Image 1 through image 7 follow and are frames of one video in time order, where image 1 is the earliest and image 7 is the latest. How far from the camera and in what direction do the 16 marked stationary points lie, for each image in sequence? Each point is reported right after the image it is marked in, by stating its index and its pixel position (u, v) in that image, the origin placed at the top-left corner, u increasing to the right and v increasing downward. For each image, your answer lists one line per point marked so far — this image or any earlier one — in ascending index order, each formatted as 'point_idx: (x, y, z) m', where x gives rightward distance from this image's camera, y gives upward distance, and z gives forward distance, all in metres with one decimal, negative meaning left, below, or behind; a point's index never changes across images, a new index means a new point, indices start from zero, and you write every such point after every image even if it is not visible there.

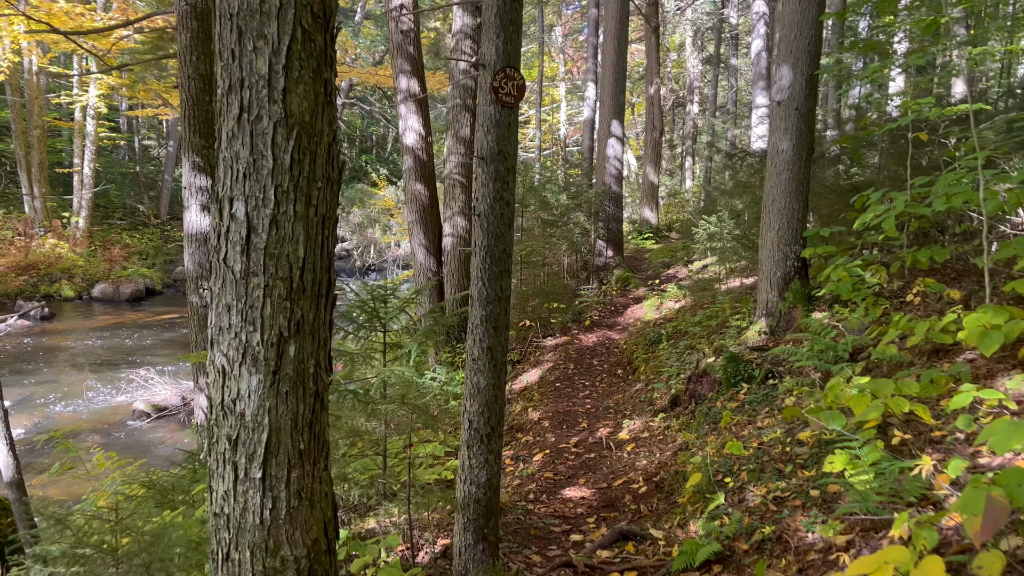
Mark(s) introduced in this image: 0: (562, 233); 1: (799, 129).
0: (+0.7, +0.8, +11.5) m
1: (+2.0, +1.1, +5.6) m
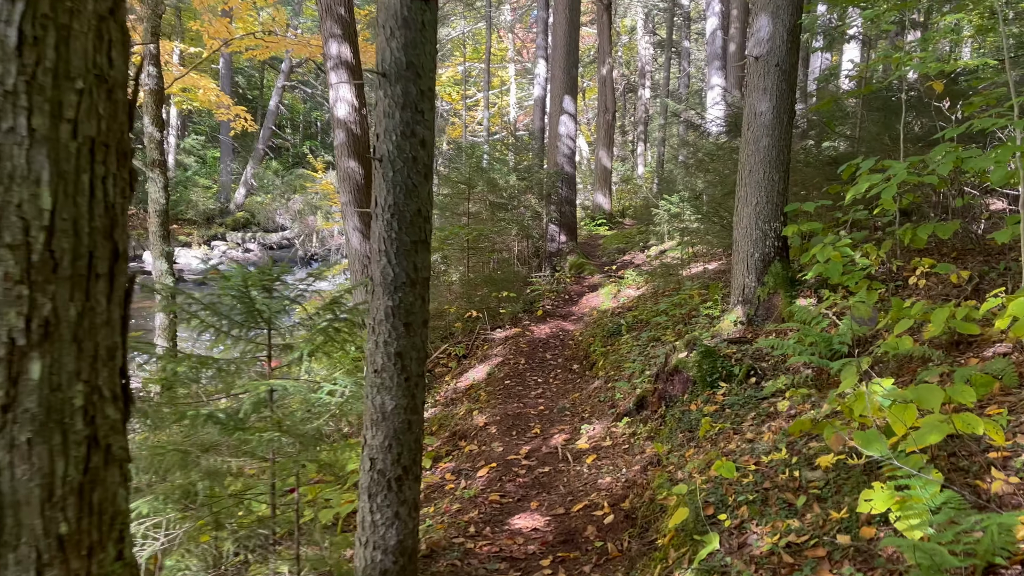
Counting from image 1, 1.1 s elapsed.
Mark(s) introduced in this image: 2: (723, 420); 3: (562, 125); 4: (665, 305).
0: (0.0, +1.0, +10.7) m
1: (+1.6, +1.2, +4.9) m
2: (+1.0, -0.7, +3.9) m
3: (+0.8, +2.5, +11.8) m
4: (+1.4, -0.1, +7.0) m
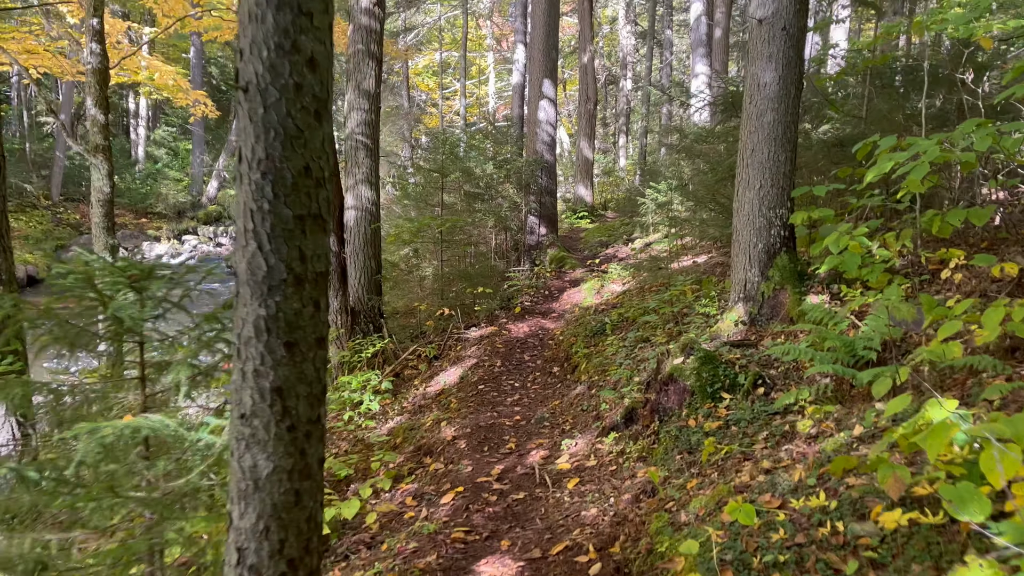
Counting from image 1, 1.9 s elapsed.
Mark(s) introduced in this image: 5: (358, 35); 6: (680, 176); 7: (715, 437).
0: (-0.3, +1.0, +10.0) m
1: (+1.5, +1.3, +4.3) m
2: (+0.9, -0.6, +3.3) m
3: (+0.4, +2.5, +11.2) m
4: (+1.2, -0.1, +6.4) m
5: (-1.5, +2.5, +7.9) m
6: (+1.7, +1.1, +8.1) m
7: (+0.9, -0.6, +3.4) m
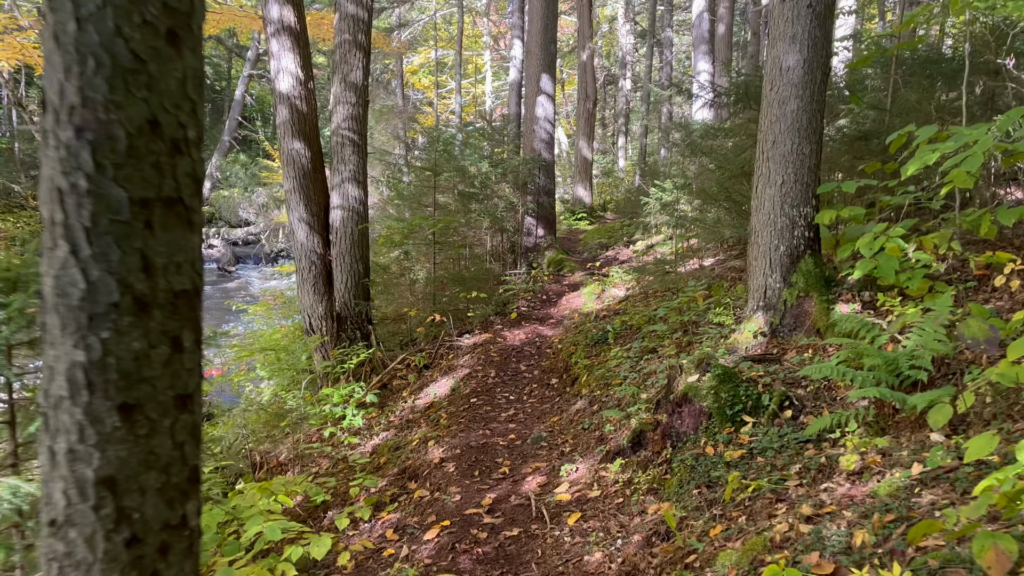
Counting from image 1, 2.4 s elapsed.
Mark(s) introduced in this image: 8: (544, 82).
0: (-0.4, +1.0, +9.6) m
1: (+1.4, +1.2, +3.8) m
2: (+0.9, -0.7, +2.8) m
3: (+0.4, +2.5, +10.7) m
4: (+1.1, -0.1, +6.0) m
5: (-1.6, +2.5, +7.4) m
6: (+1.7, +1.1, +7.6) m
7: (+0.8, -0.7, +2.9) m
8: (+0.4, +2.8, +10.7) m
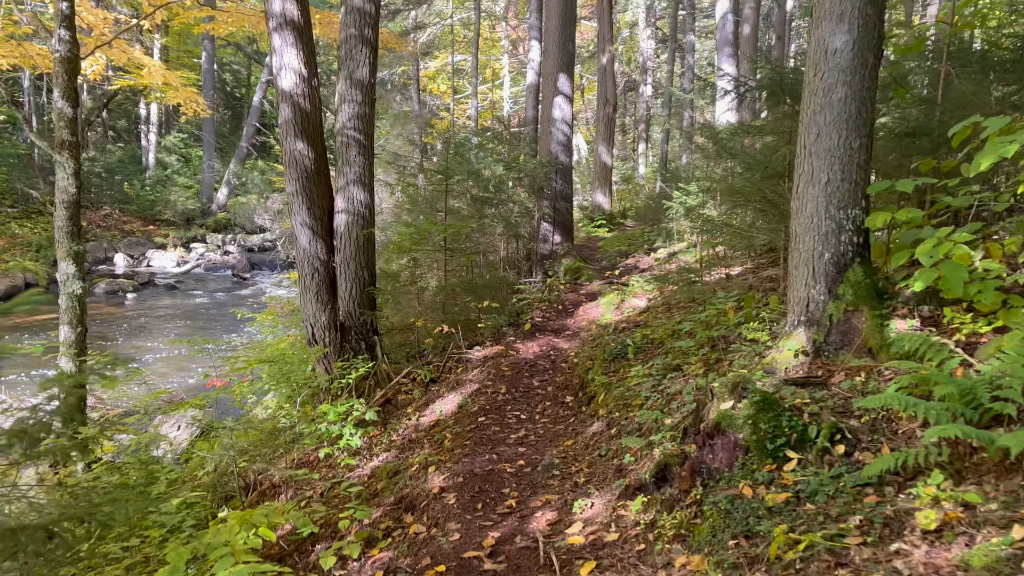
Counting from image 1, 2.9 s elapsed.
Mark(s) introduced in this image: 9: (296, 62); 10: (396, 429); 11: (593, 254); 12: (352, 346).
0: (-0.2, +0.9, +9.1) m
1: (+1.5, +1.2, +3.4) m
2: (+0.9, -0.7, +2.4) m
3: (+0.6, +2.3, +10.3) m
4: (+1.2, -0.2, +5.5) m
5: (-1.4, +2.4, +7.0) m
6: (+1.8, +1.0, +7.1) m
7: (+0.8, -0.7, +2.5) m
8: (+0.6, +2.7, +10.3) m
9: (-1.9, +2.0, +7.0) m
10: (-0.9, -1.0, +5.8) m
11: (+1.3, +0.6, +12.8) m
12: (-1.5, -0.5, +7.3) m
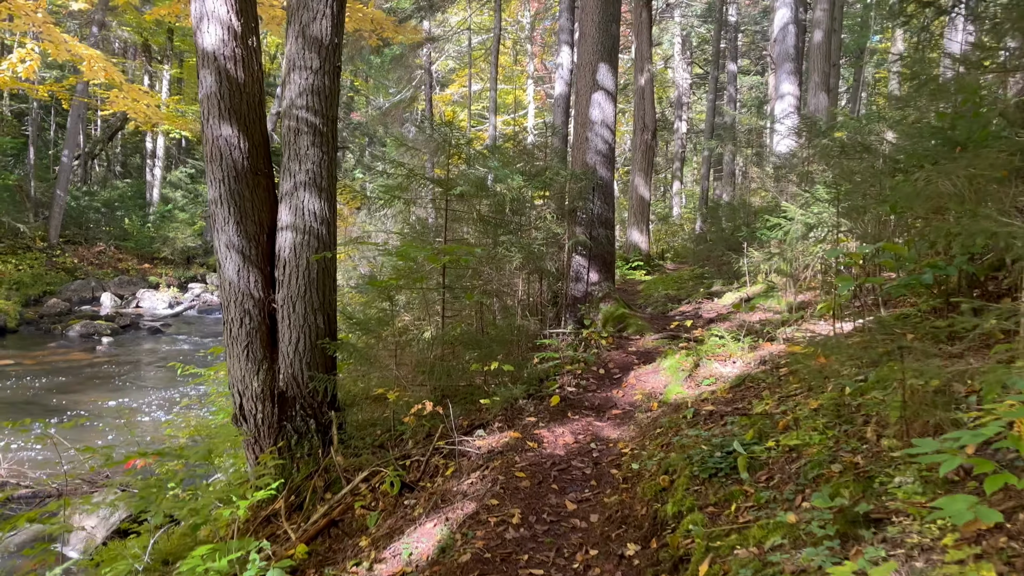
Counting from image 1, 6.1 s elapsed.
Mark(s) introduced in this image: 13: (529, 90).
0: (0.0, +0.4, +6.8) m
1: (+1.5, +1.0, +1.0) m
2: (+0.9, -0.8, -0.1) m
3: (+0.8, +1.8, +8.1) m
4: (+1.3, -0.5, +3.1) m
5: (-1.3, +2.1, +4.8) m
6: (+1.9, +0.6, +4.8) m
7: (+0.8, -0.8, +0.1) m
8: (+0.9, +2.1, +8.0) m
9: (-1.8, +1.7, +4.8) m
10: (-0.8, -1.3, +3.4) m
11: (+1.6, -0.1, +10.4) m
12: (-1.3, -0.9, +4.9) m
13: (+0.4, +4.7, +18.7) m
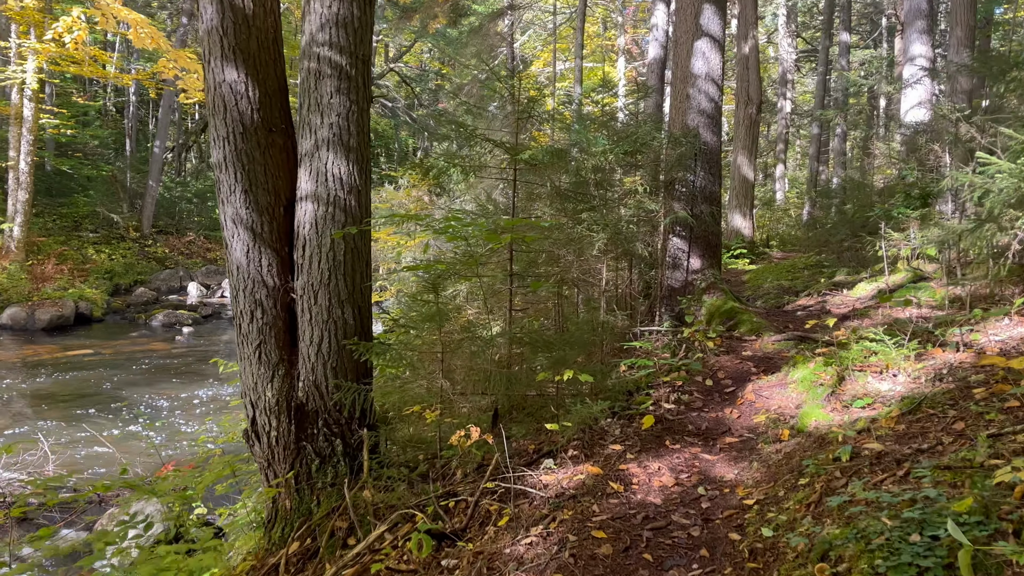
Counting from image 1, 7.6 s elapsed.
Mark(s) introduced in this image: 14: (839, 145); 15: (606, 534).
0: (+0.6, +0.5, +5.6) m
1: (+1.5, +1.0, -0.3) m
2: (+0.7, -0.8, -1.3) m
3: (+1.6, +1.9, +6.7) m
4: (+1.4, -0.4, +1.8) m
5: (-0.9, +2.1, +3.8) m
6: (+2.3, +0.7, +3.4) m
7: (+0.6, -0.8, -1.2) m
8: (+1.6, +2.2, +6.7) m
9: (-1.4, +1.8, +3.8) m
10: (-0.6, -1.2, +2.3) m
11: (+2.6, 0.0, +9.0) m
12: (-1.0, -0.8, +3.9) m
13: (+2.4, +4.9, +17.4) m
14: (+8.2, +3.6, +19.9) m
15: (+0.4, -0.9, +2.9) m
